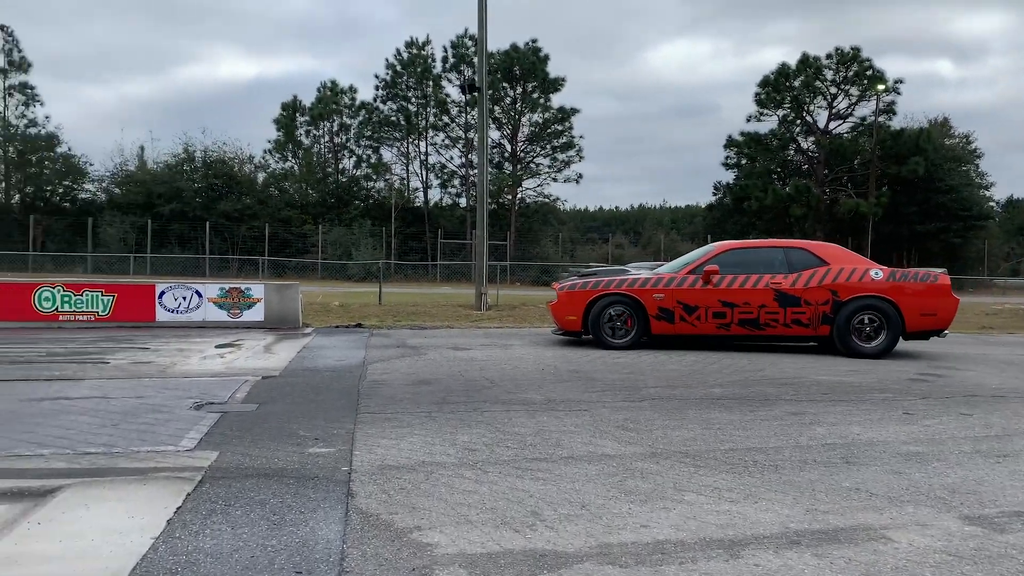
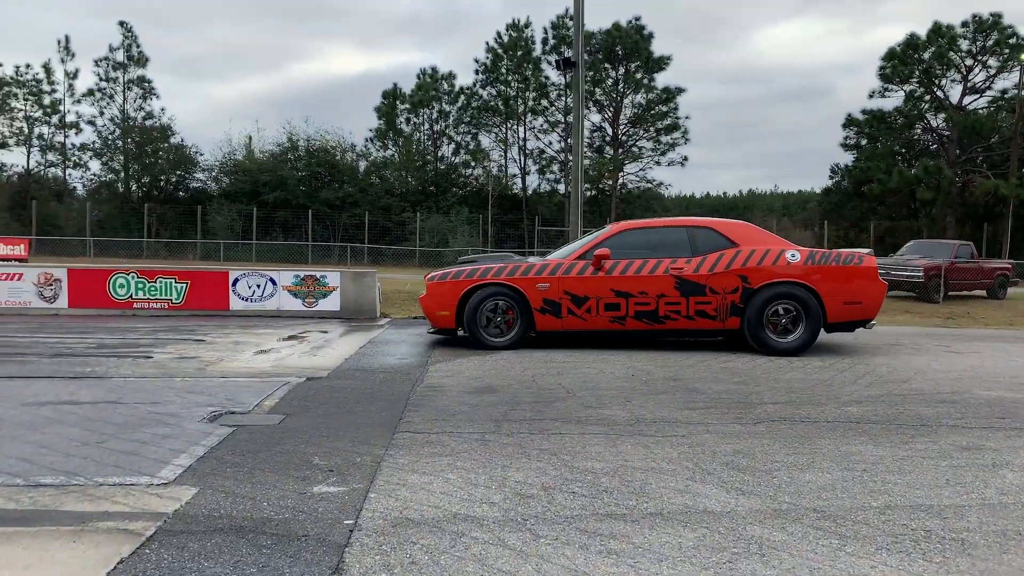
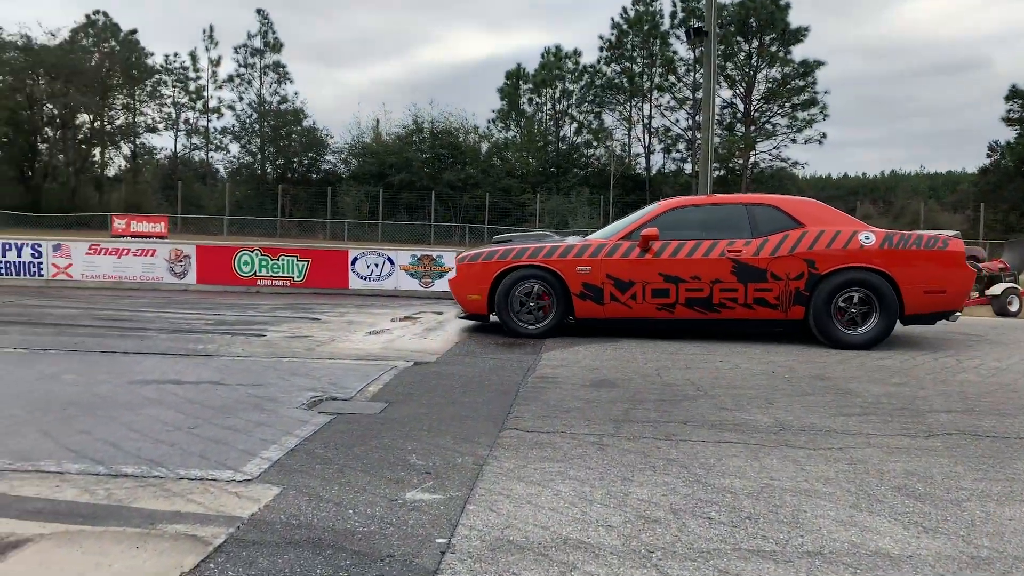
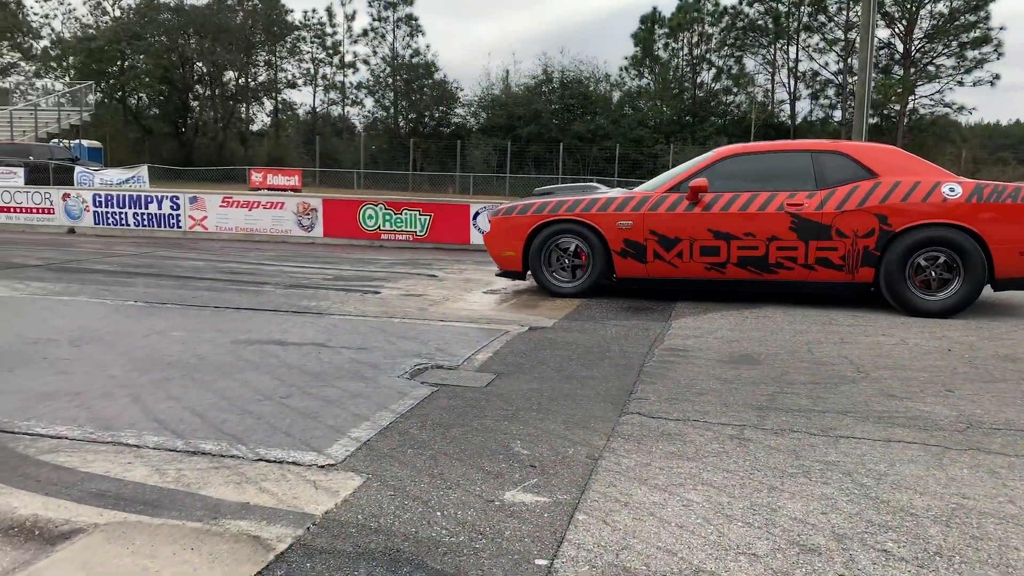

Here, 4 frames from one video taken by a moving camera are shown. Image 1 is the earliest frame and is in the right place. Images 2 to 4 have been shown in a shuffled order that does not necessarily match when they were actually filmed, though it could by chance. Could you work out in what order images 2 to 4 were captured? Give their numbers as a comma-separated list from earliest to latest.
2, 3, 4
